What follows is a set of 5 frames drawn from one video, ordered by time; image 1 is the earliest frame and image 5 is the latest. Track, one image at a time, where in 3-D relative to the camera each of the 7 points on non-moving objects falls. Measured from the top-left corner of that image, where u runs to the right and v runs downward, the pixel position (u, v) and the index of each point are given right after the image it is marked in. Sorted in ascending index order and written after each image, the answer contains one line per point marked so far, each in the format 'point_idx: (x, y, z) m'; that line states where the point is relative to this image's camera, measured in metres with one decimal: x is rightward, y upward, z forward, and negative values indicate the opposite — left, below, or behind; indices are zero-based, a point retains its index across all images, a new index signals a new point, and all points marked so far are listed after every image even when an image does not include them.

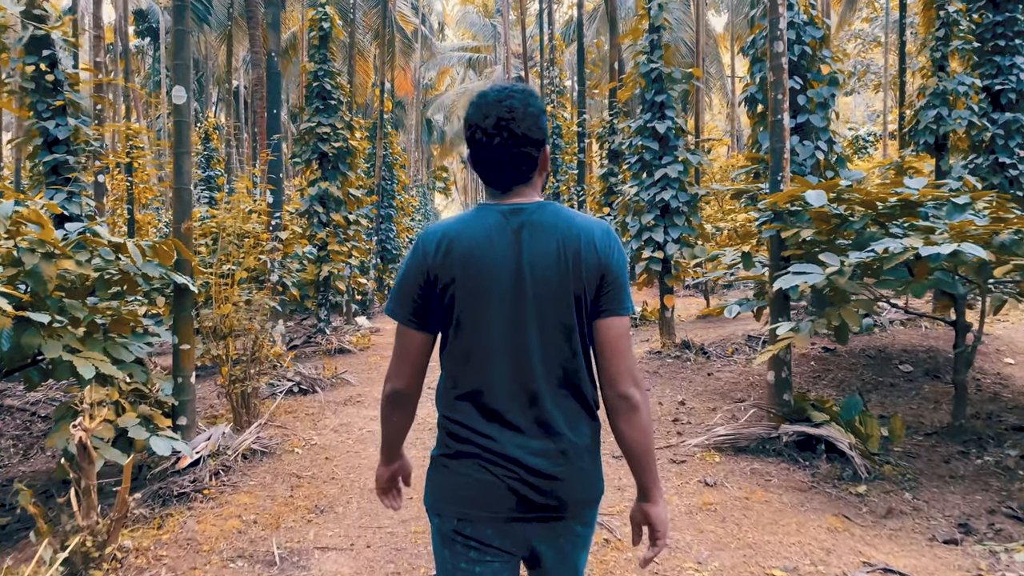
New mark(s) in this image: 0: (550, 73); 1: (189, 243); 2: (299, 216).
0: (+0.9, +5.2, +15.1) m
1: (-2.4, +0.3, +4.6) m
2: (-3.1, +1.0, +9.1) m
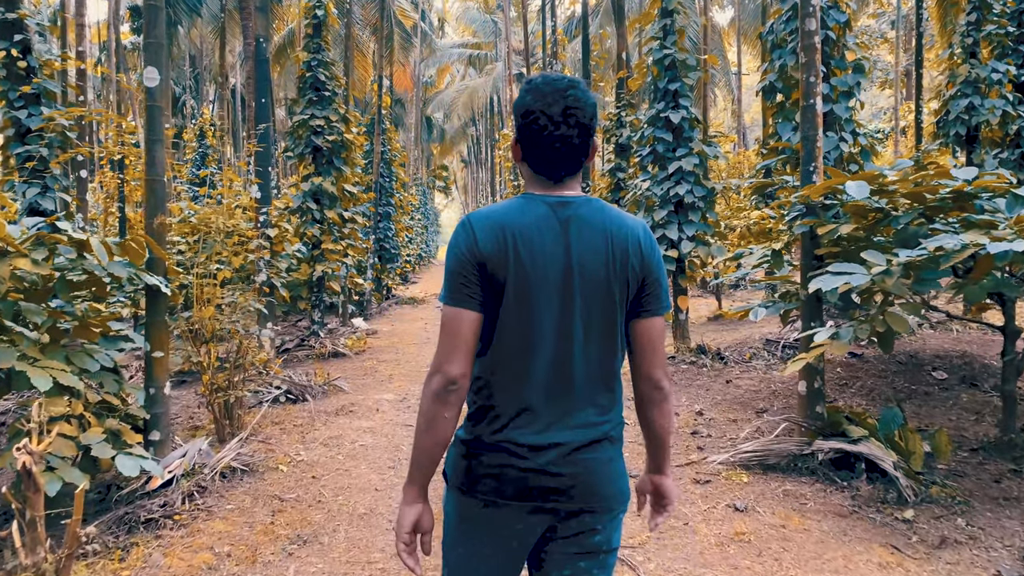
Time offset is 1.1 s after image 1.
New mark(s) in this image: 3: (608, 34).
0: (+0.9, +5.2, +14.7) m
1: (-2.3, +0.3, +4.2) m
2: (-3.1, +1.0, +8.6) m
3: (+2.5, +6.6, +16.3) m
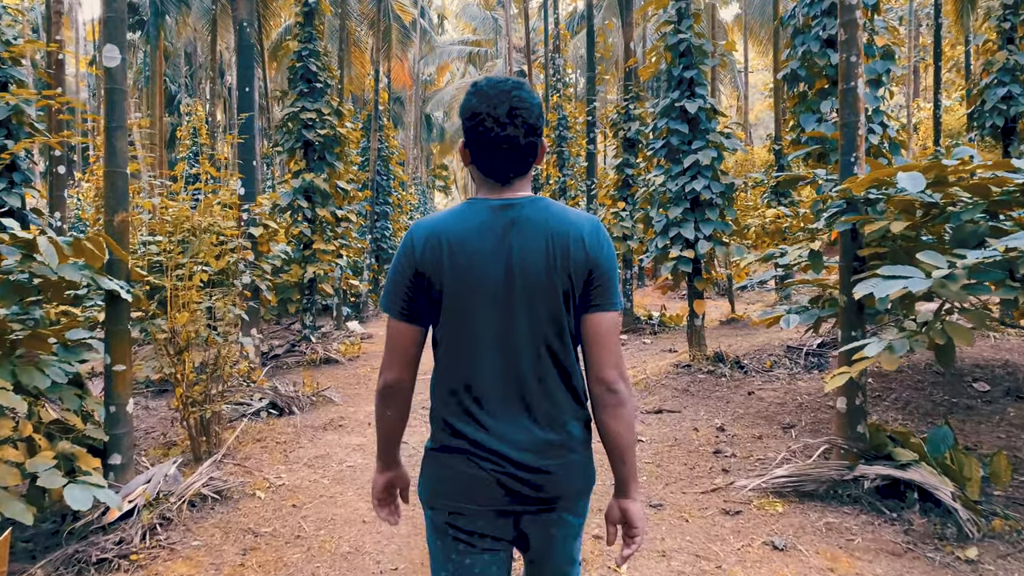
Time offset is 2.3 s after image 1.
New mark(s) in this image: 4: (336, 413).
0: (+1.0, +5.1, +14.2) m
1: (-2.3, +0.3, +3.7) m
2: (-3.0, +1.0, +8.2) m
3: (+2.6, +6.6, +15.9) m
4: (-1.5, -1.1, +5.5) m
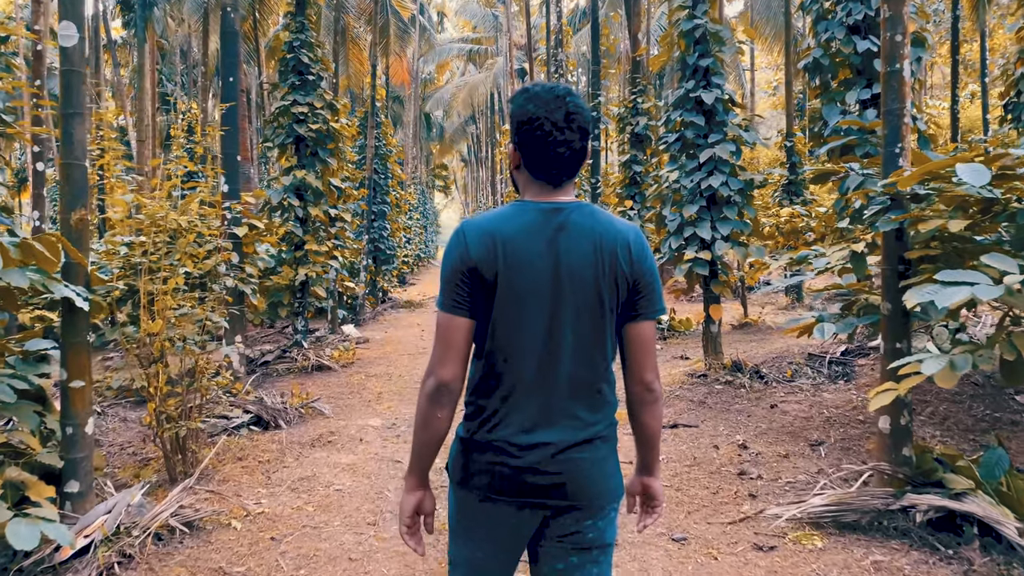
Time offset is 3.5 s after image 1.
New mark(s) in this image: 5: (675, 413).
0: (+1.0, +5.1, +13.8) m
1: (-2.3, +0.3, +3.3) m
2: (-3.0, +1.0, +7.8) m
3: (+2.6, +6.5, +15.5) m
4: (-1.5, -1.1, +5.1) m
5: (+1.3, -1.0, +5.1) m
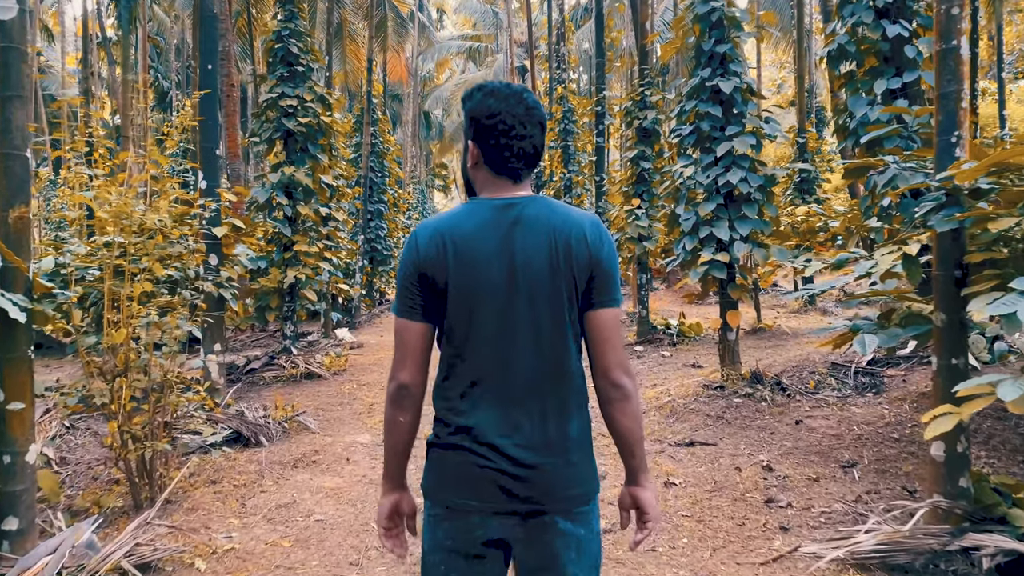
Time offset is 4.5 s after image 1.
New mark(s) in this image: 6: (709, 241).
0: (+1.0, +5.1, +13.4) m
1: (-2.3, +0.2, +2.9) m
2: (-3.0, +0.9, +7.4) m
3: (+2.6, +6.5, +15.1) m
4: (-1.5, -1.2, +4.7) m
5: (+1.3, -1.1, +4.7) m
6: (+1.6, +0.4, +5.1) m
